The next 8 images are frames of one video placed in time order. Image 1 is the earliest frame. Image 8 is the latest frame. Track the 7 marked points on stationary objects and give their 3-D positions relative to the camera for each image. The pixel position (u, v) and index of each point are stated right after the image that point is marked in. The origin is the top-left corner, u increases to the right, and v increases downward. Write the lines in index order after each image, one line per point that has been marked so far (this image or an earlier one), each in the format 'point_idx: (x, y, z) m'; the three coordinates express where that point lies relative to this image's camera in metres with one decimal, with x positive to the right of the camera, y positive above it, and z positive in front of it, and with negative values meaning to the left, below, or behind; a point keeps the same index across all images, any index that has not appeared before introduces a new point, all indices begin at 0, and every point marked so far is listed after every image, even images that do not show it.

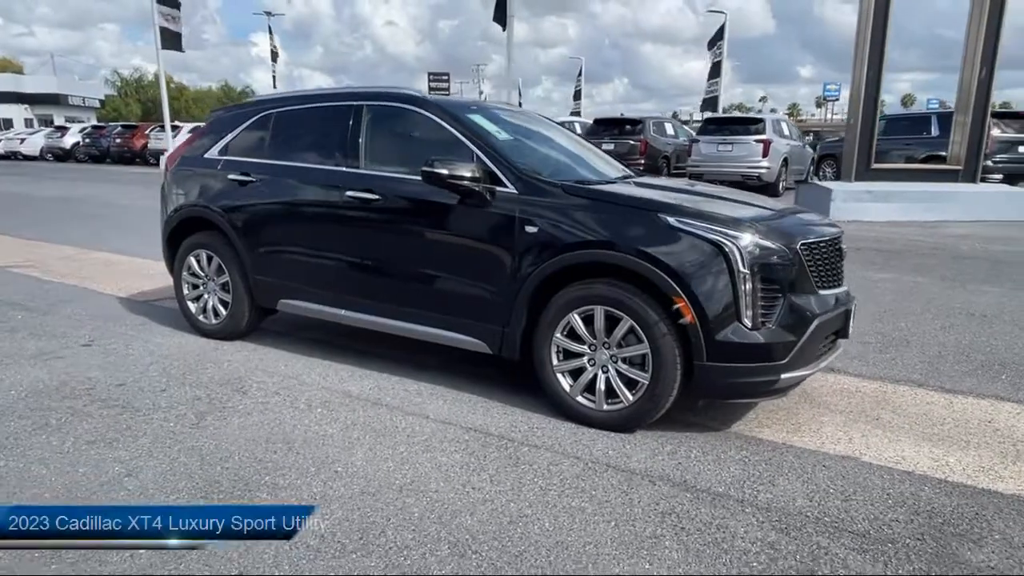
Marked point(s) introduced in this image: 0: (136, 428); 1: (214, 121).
0: (-2.3, -0.8, +4.2) m
1: (-2.7, +1.5, +6.4) m
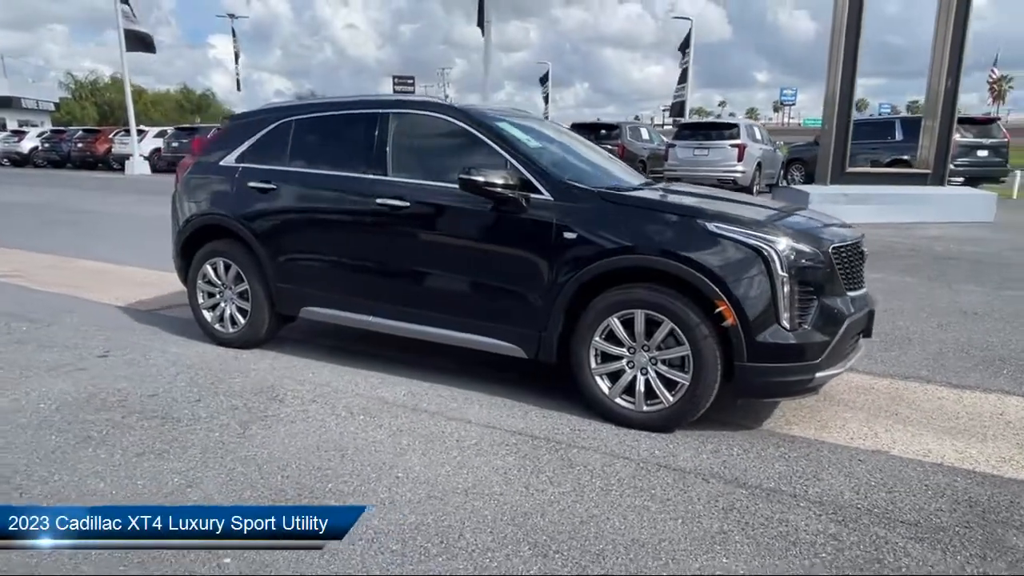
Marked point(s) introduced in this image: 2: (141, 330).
0: (-2.0, -0.9, +4.2) m
1: (-2.5, +1.5, +6.4) m
2: (-3.6, -0.4, +6.8) m
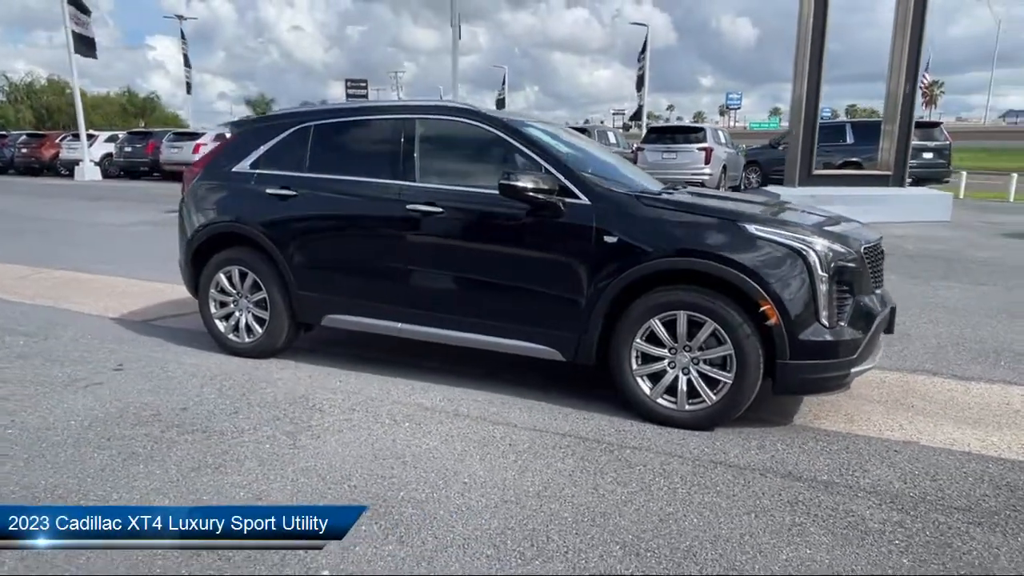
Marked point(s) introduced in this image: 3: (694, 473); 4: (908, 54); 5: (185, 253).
0: (-1.6, -1.0, +4.1) m
1: (-2.4, +1.4, +6.3) m
2: (-3.4, -0.5, +6.6) m
3: (+1.1, -1.1, +4.0) m
4: (+8.7, +5.1, +15.3) m
5: (-3.0, +0.3, +6.3) m
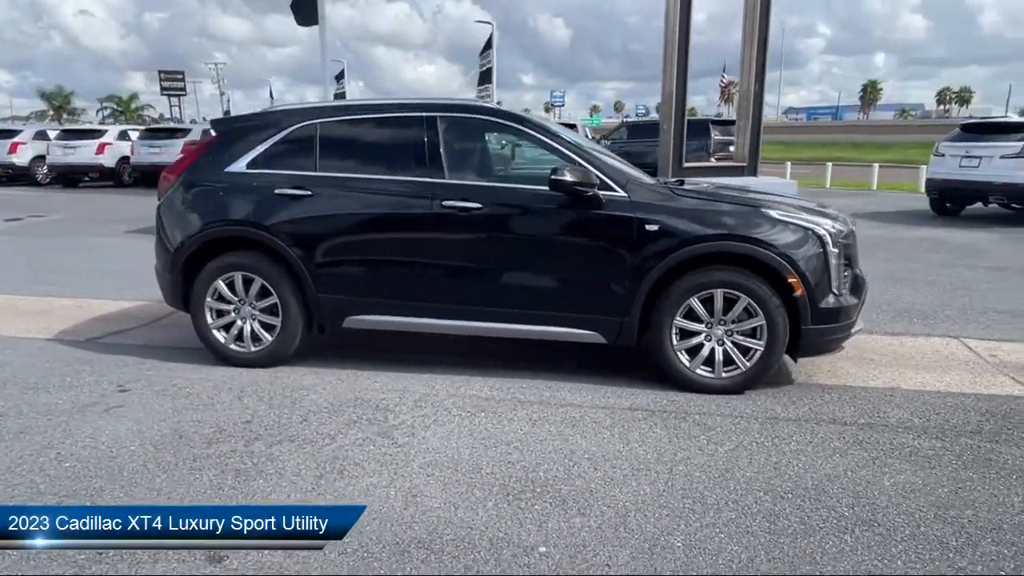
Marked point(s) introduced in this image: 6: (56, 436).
0: (-1.0, -1.0, +4.0) m
1: (-2.3, +1.3, +5.9) m
2: (-3.3, -0.6, +6.0) m
3: (+1.7, -0.9, +4.5) m
4: (+6.1, +5.7, +17.3) m
5: (-2.9, +0.2, +5.8) m
6: (-2.8, -0.9, +4.3) m
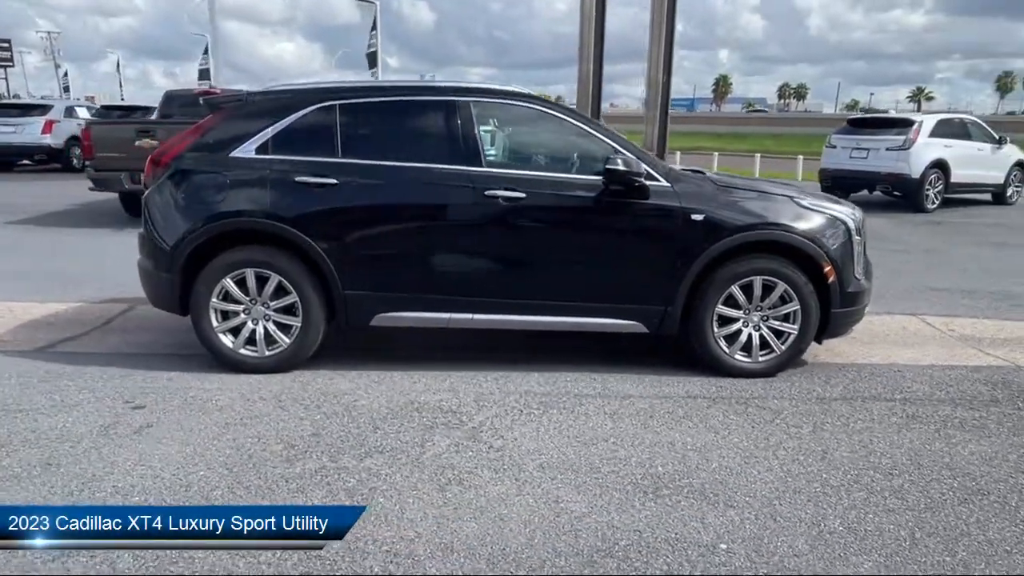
0: (-0.3, -1.0, +3.8) m
1: (-2.1, +1.3, +5.3) m
2: (-3.0, -0.6, +5.3) m
3: (+2.2, -0.8, +4.8) m
4: (+3.9, +6.1, +18.0) m
5: (-2.6, +0.2, +5.2) m
6: (-2.2, -0.9, +3.7) m
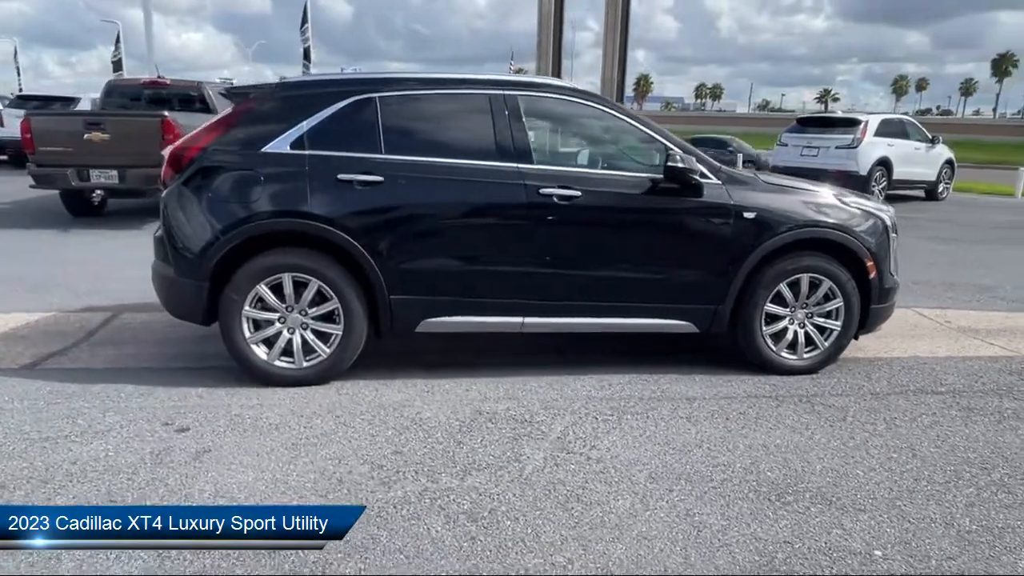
0: (+0.2, -1.0, +3.6) m
1: (-1.7, +1.3, +4.9) m
2: (-2.6, -0.7, +4.7) m
3: (+2.6, -0.8, +4.8) m
4: (+2.8, +6.2, +18.1) m
5: (-2.2, +0.2, +4.7) m
6: (-1.6, -1.0, +3.3) m
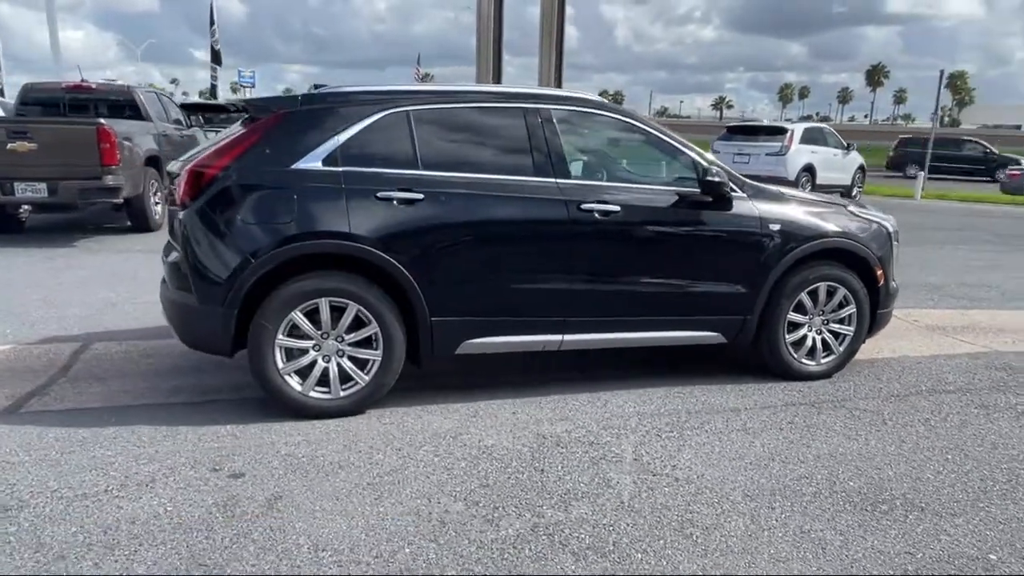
0: (+0.7, -1.1, +3.5) m
1: (-1.4, +1.1, +4.6) m
2: (-2.3, -0.9, +4.3) m
3: (+2.9, -0.9, +5.1) m
4: (+1.2, +6.1, +18.3) m
5: (-1.8, 0.0, +4.3) m
6: (-1.0, -1.1, +3.0) m
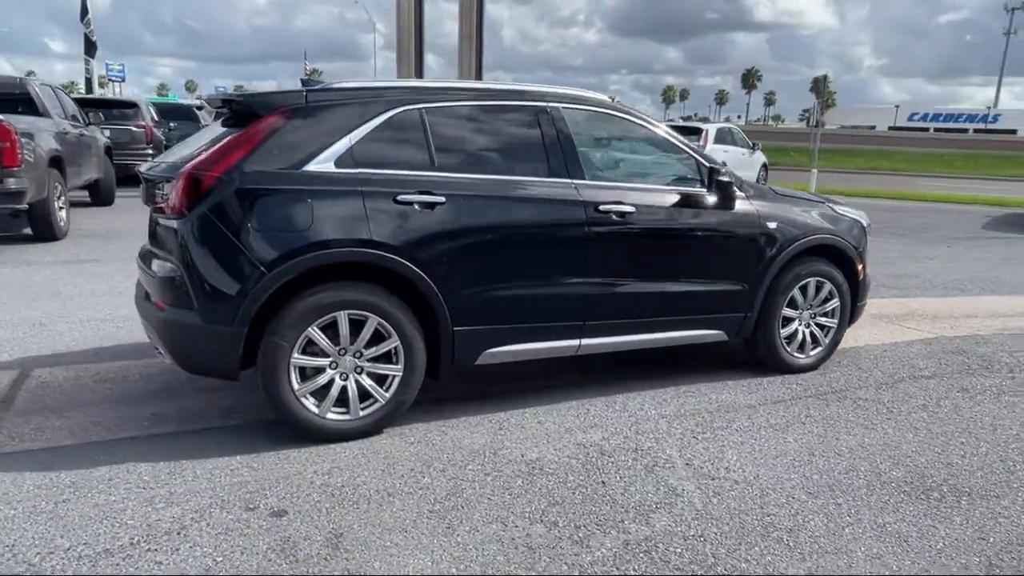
0: (+1.1, -1.1, +3.4) m
1: (-1.3, +1.1, +4.2) m
2: (-2.0, -1.0, +3.8) m
3: (+3.0, -0.8, +5.3) m
4: (-0.9, +6.0, +18.1) m
5: (-1.6, -0.1, +3.9) m
6: (-0.6, -1.2, +2.6) m
